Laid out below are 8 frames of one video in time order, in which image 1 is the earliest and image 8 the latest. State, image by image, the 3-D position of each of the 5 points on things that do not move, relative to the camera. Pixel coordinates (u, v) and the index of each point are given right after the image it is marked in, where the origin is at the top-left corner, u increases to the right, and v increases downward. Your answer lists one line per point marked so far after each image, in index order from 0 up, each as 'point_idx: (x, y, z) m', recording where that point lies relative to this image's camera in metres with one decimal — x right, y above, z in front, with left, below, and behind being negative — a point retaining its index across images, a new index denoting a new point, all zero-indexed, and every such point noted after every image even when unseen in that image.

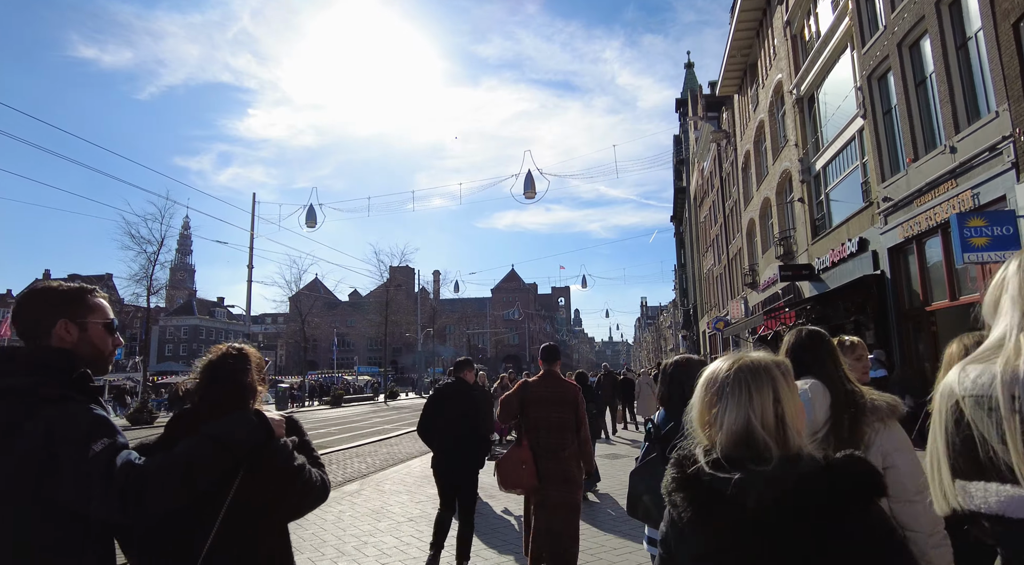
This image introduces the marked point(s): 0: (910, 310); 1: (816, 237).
0: (+8.8, -0.6, +13.4) m
1: (+9.7, +1.4, +19.3) m
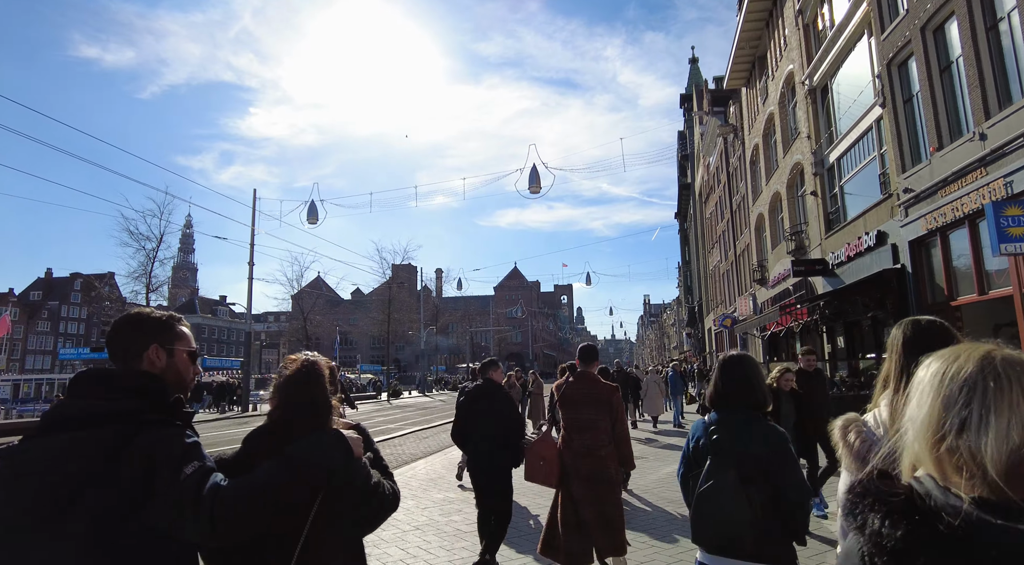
0: (+9.0, -0.5, +12.9) m
1: (+9.9, +1.6, +18.8) m
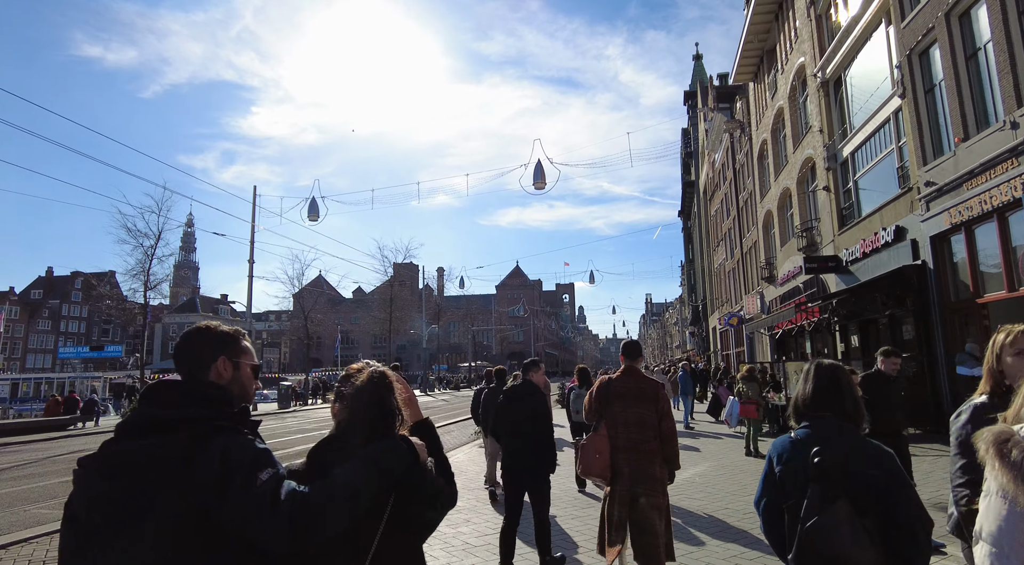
0: (+9.1, -0.4, +12.4) m
1: (+10.1, +1.7, +18.3) m
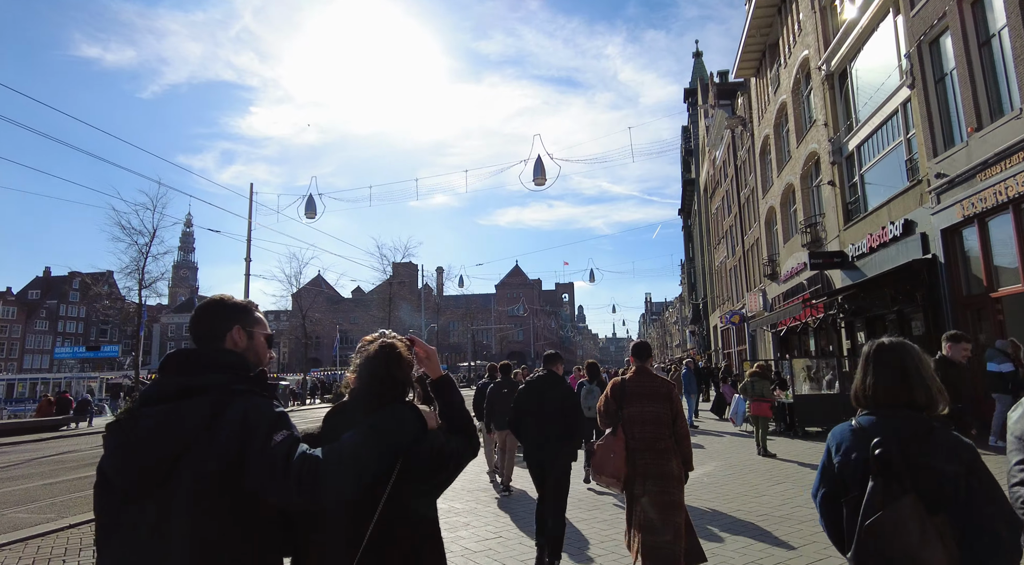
0: (+9.1, -0.3, +12.1) m
1: (+10.1, +1.8, +18.0) m
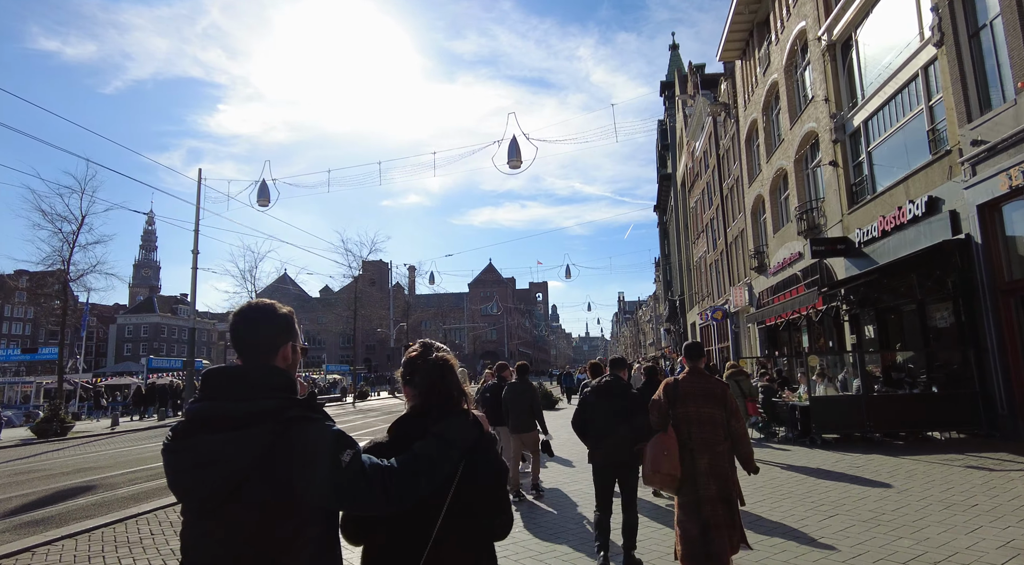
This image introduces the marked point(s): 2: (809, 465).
0: (+8.7, 0.0, +10.5) m
1: (+9.3, +2.1, +16.4) m
2: (+4.7, -2.9, +9.5) m
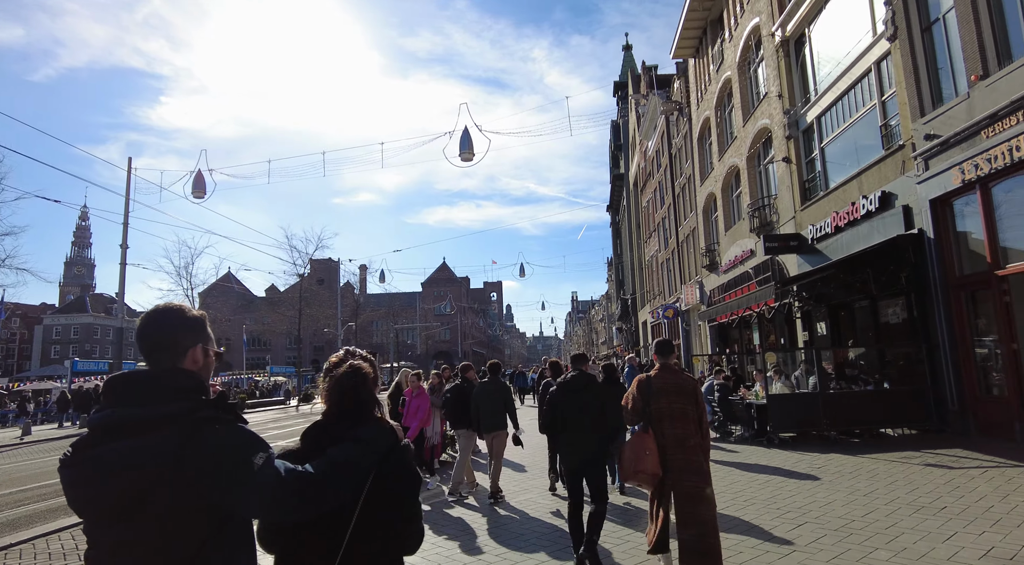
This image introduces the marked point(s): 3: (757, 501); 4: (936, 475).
0: (+7.8, +0.1, +10.4) m
1: (+8.0, +2.2, +16.4) m
2: (+3.9, -2.8, +9.2) m
3: (+2.8, -2.5, +6.9) m
4: (+5.2, -2.4, +7.4) m
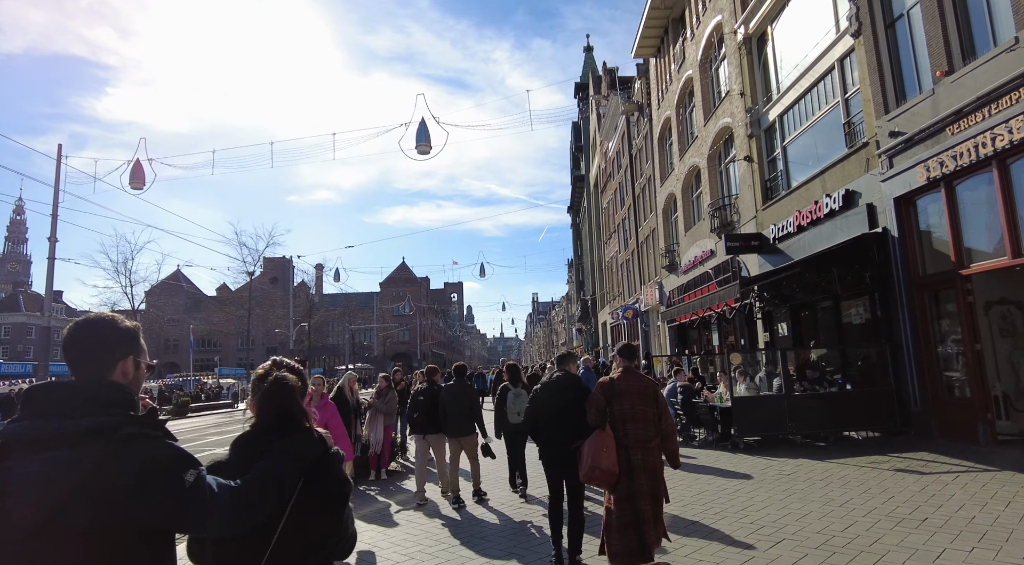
0: (+7.0, +0.1, +10.3) m
1: (+6.9, +2.2, +16.3) m
2: (+3.3, -2.8, +8.8) m
3: (+2.3, -2.4, +6.4) m
4: (+4.6, -2.3, +7.1) m
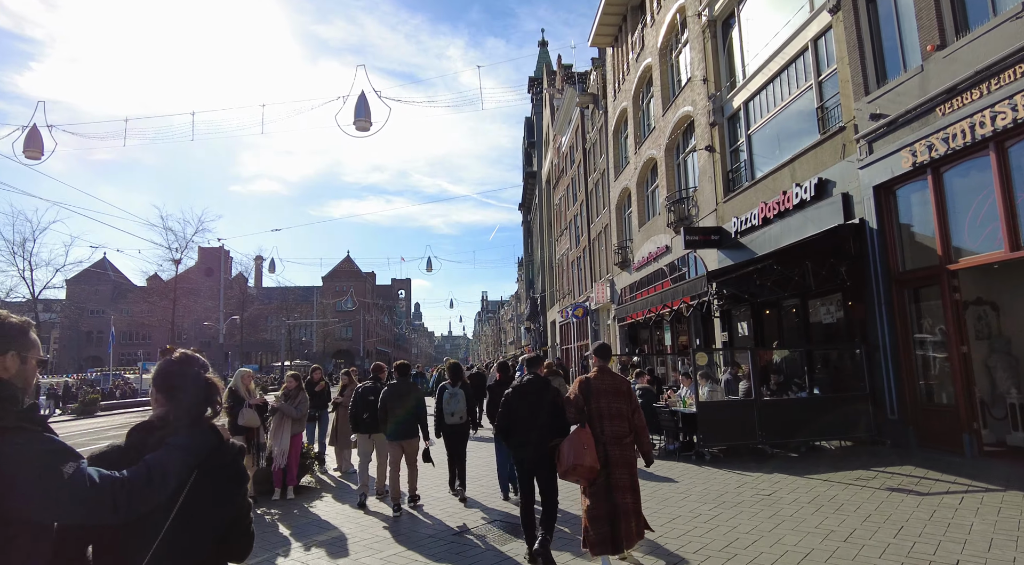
0: (+6.2, +0.2, +9.4) m
1: (+5.5, +2.3, +15.4) m
2: (+2.4, -2.6, +7.6) m
3: (+1.7, -2.3, +5.1) m
4: (+4.0, -2.2, +6.0) m
